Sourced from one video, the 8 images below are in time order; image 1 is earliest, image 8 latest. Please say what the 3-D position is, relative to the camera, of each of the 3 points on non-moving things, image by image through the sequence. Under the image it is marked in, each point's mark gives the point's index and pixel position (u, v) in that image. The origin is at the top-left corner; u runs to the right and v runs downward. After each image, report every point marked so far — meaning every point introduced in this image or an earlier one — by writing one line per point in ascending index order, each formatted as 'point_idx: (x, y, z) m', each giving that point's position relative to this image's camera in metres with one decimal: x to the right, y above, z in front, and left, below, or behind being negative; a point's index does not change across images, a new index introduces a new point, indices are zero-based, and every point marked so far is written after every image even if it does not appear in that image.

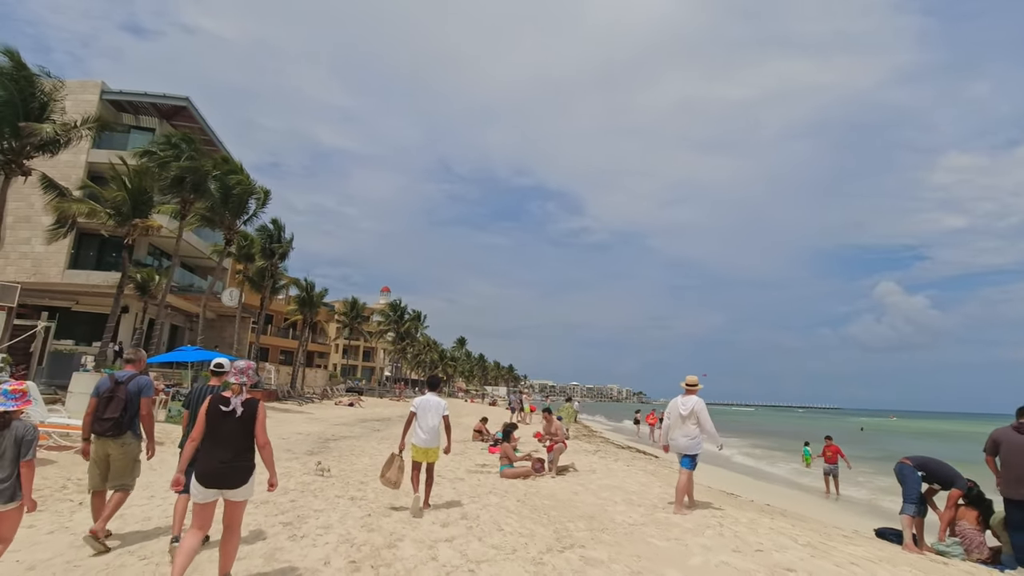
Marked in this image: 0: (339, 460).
0: (-3.9, -3.9, +12.6) m
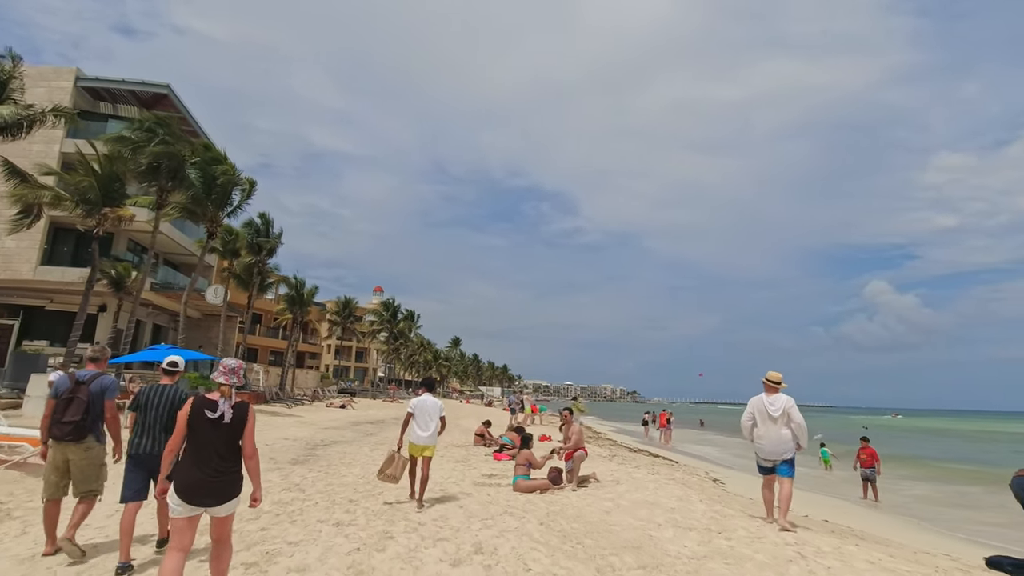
0: (-3.7, -3.7, +11.2) m
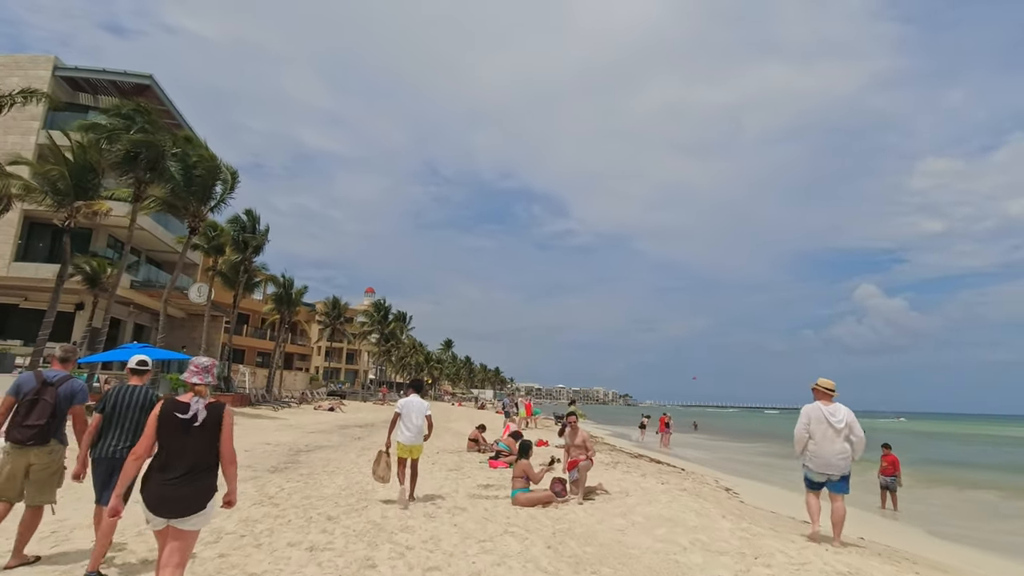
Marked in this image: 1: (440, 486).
0: (-3.8, -3.6, +10.2) m
1: (-1.2, -3.5, +9.8) m
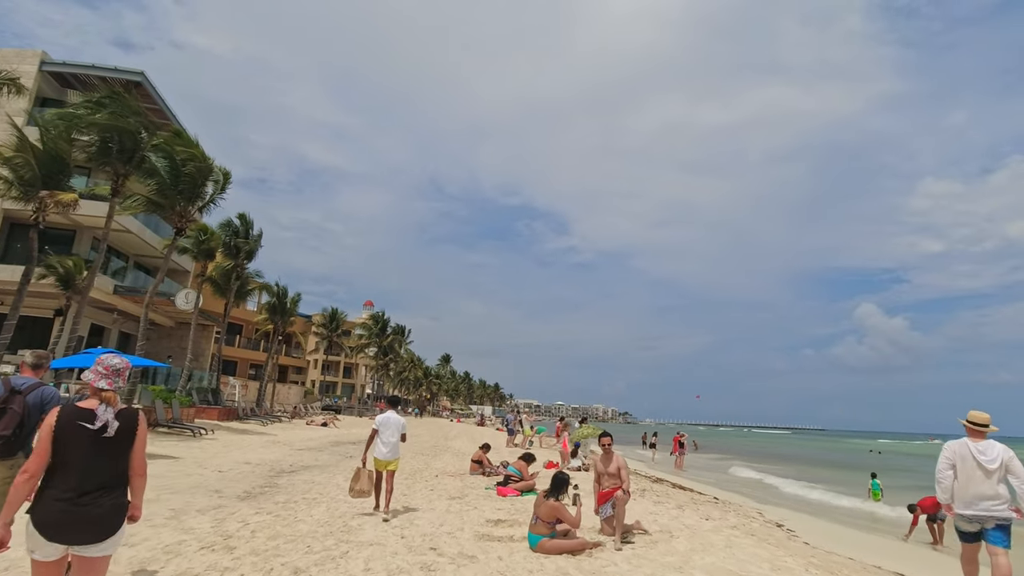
0: (-3.6, -3.4, +8.6) m
1: (-1.0, -3.4, +8.2) m
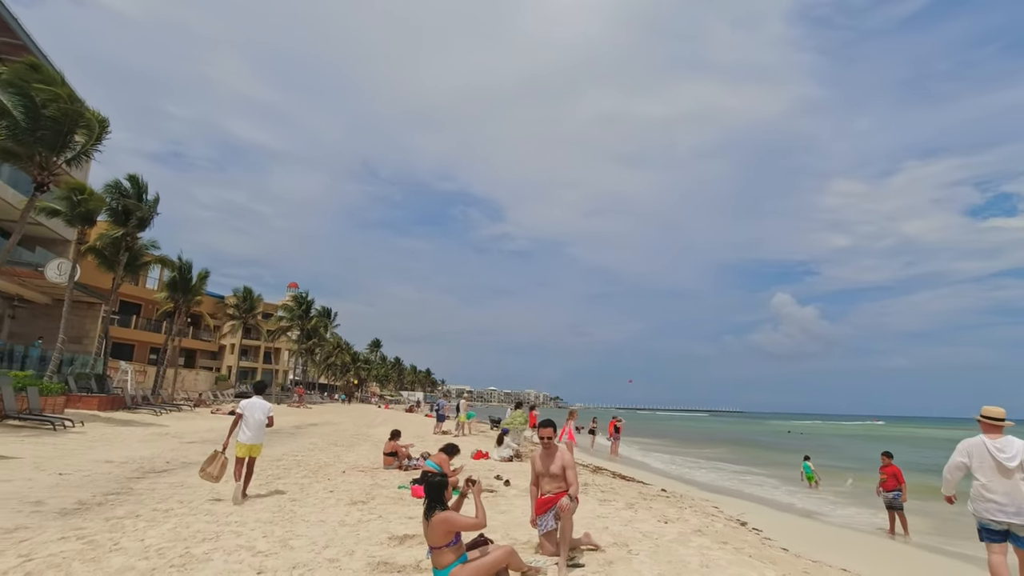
0: (-4.6, -2.8, +6.3) m
1: (-2.0, -2.8, +6.2) m
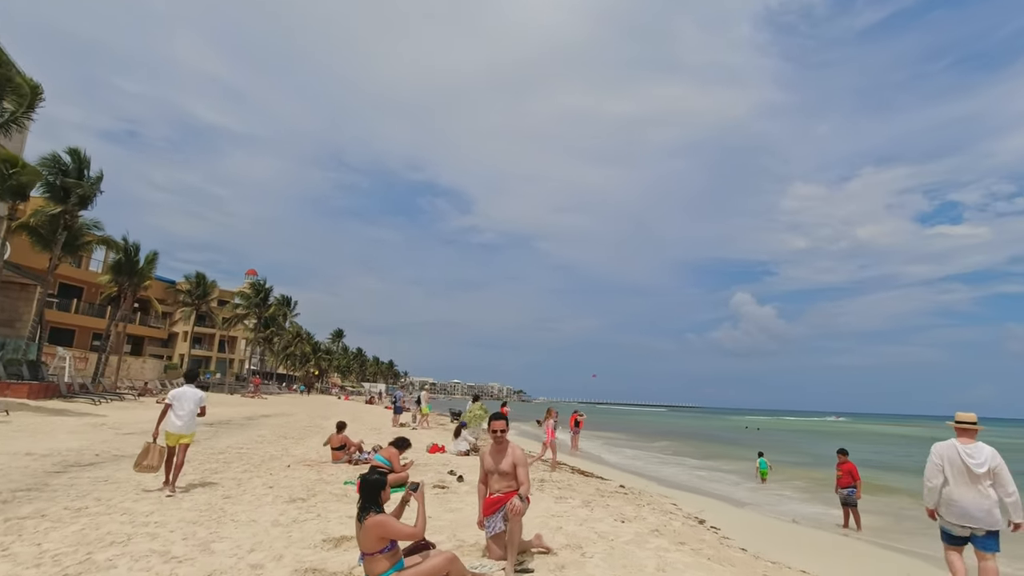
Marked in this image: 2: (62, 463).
0: (-5.1, -2.5, +5.6) m
1: (-2.5, -2.6, +5.6) m
2: (-8.6, -3.3, +10.5) m
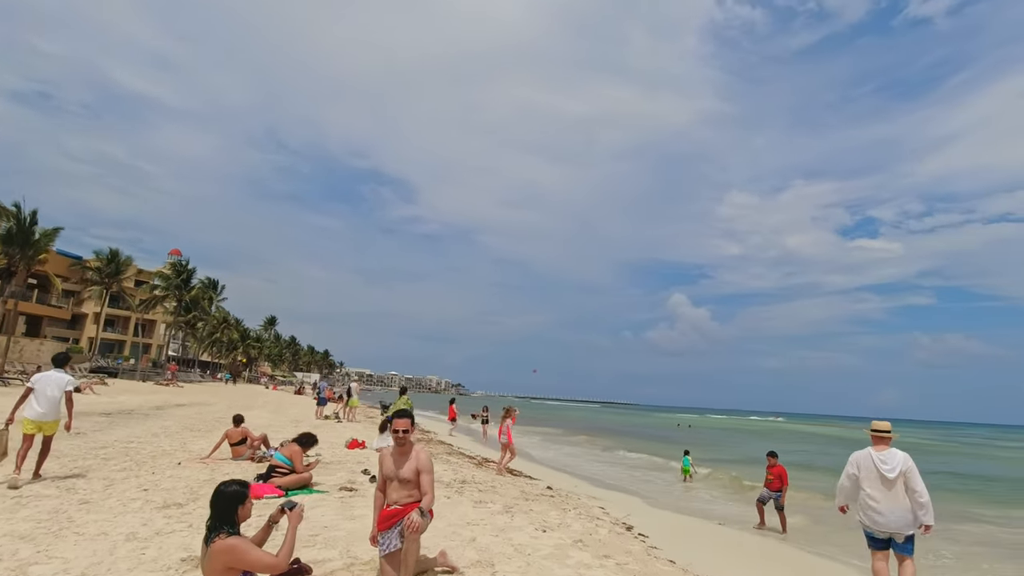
0: (-5.9, -2.1, +4.3) m
1: (-3.4, -2.3, +4.6) m
2: (-9.9, -2.7, +8.8) m
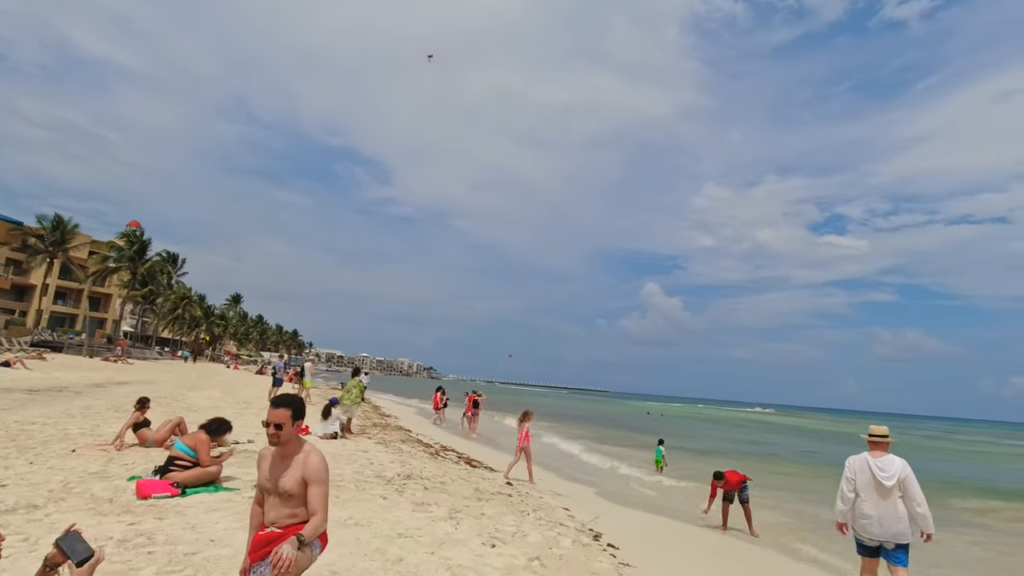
0: (-6.4, -1.5, +2.8) m
1: (-3.8, -1.8, +3.3) m
2: (-10.5, -2.0, +7.2) m
